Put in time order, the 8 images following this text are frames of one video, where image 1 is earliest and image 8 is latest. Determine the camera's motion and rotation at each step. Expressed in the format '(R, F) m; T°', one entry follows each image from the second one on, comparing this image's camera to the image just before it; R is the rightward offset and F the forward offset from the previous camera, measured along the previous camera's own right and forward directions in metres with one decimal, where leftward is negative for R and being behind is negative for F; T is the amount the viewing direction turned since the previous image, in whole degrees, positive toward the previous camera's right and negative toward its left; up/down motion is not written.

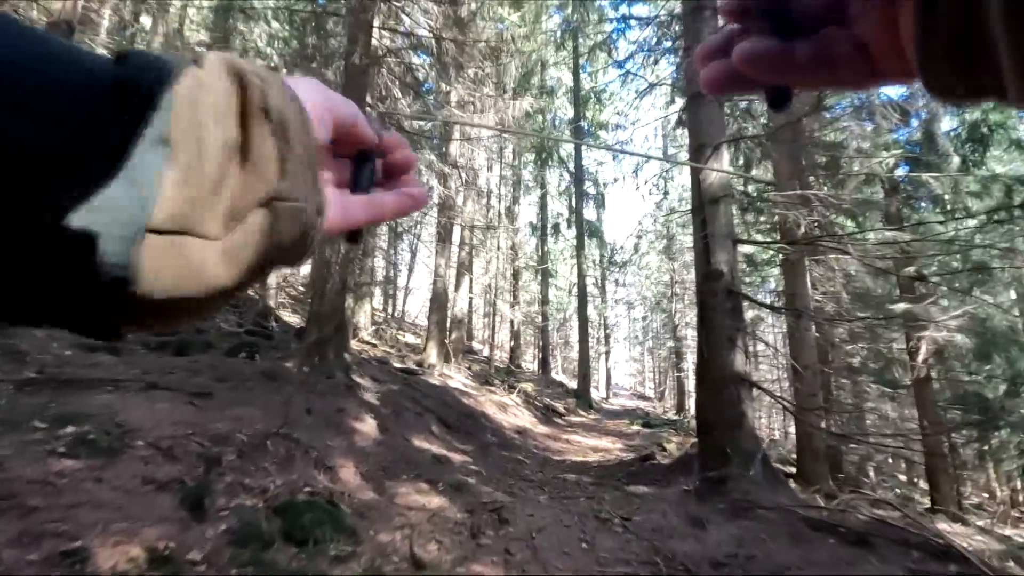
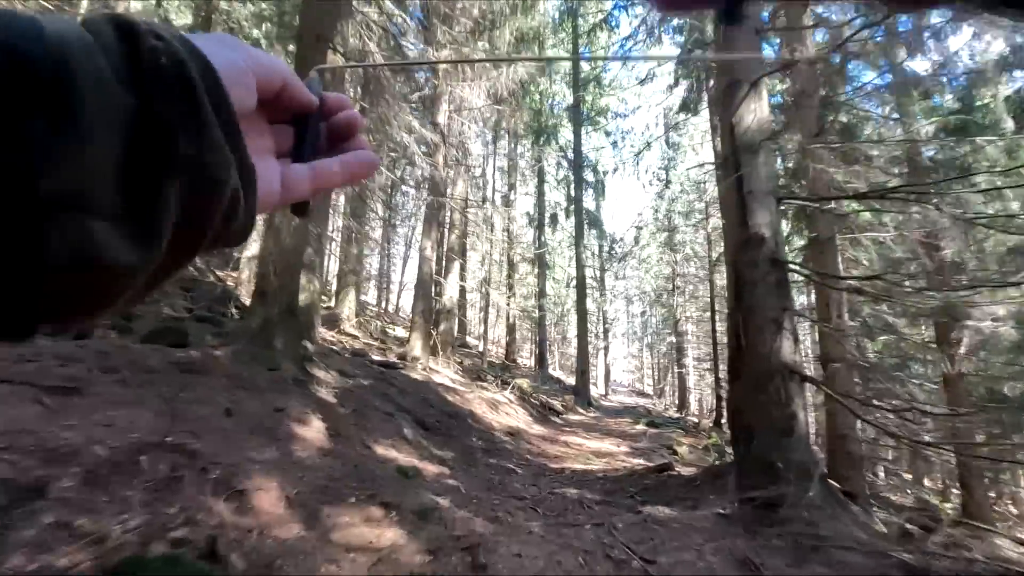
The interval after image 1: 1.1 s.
(+0.1, +1.0) m; 0°
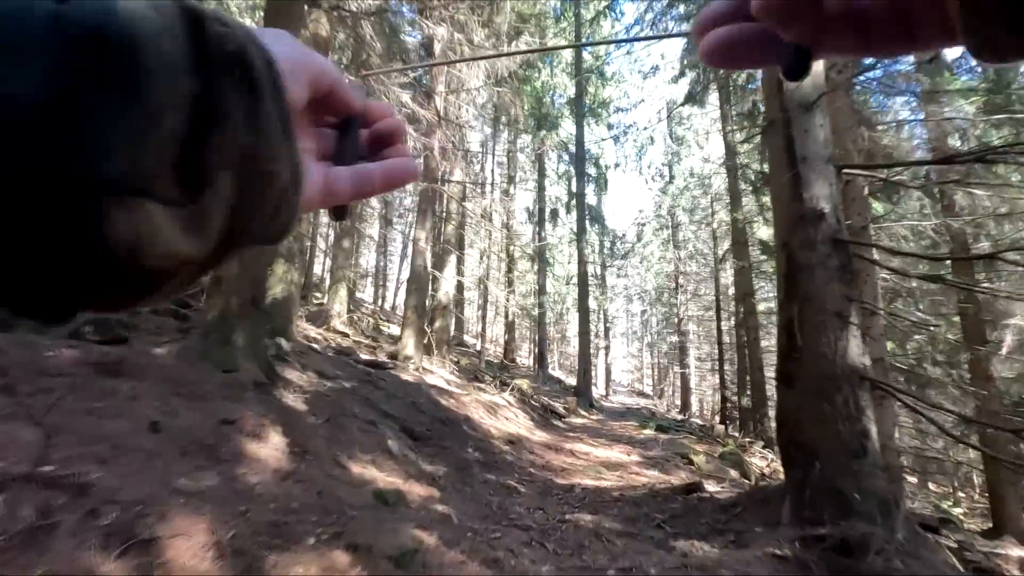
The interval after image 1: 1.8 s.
(0.0, +0.7) m; 0°
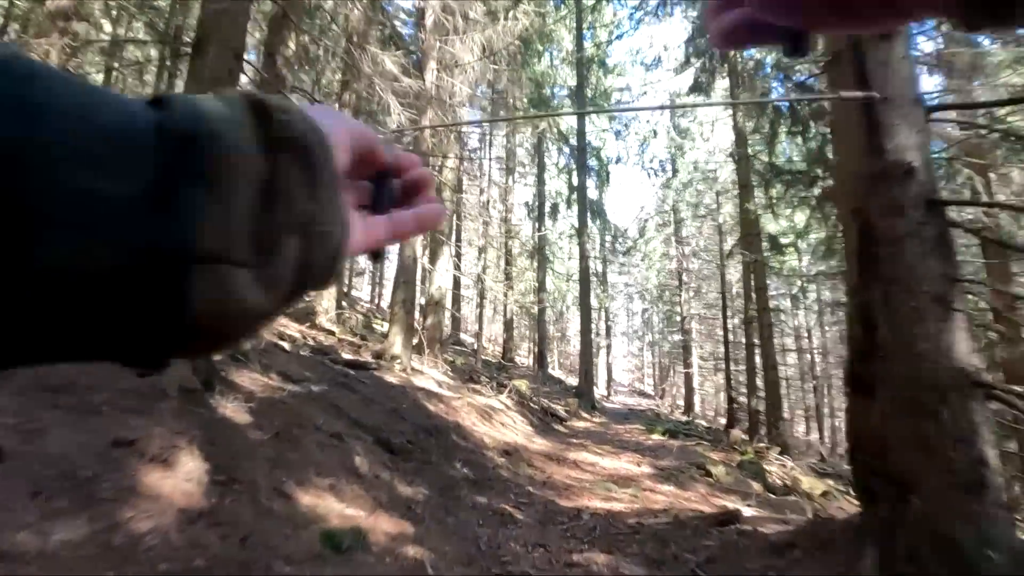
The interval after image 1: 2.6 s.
(0.0, +0.7) m; 0°
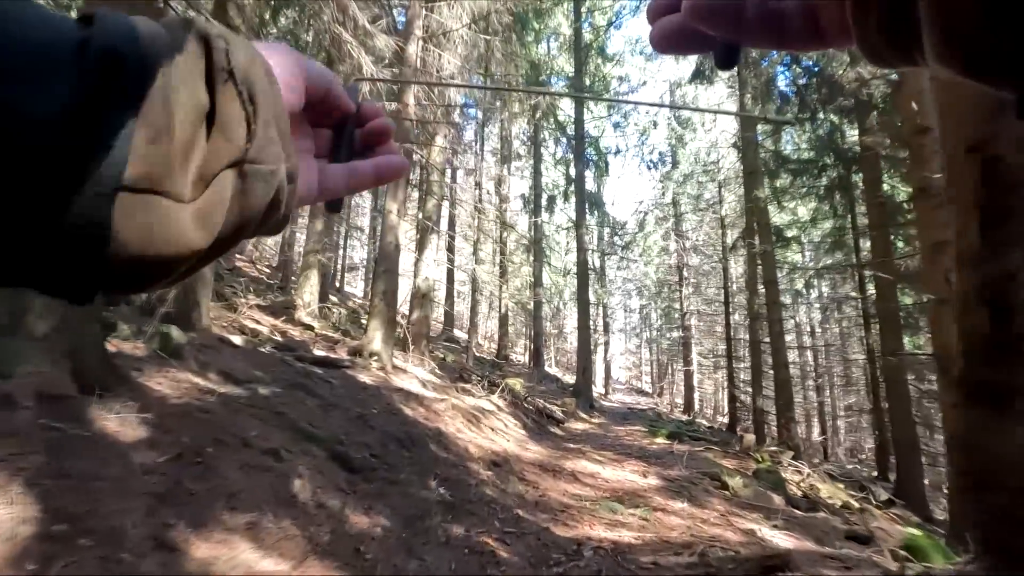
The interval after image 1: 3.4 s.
(+0.1, +0.7) m; 0°
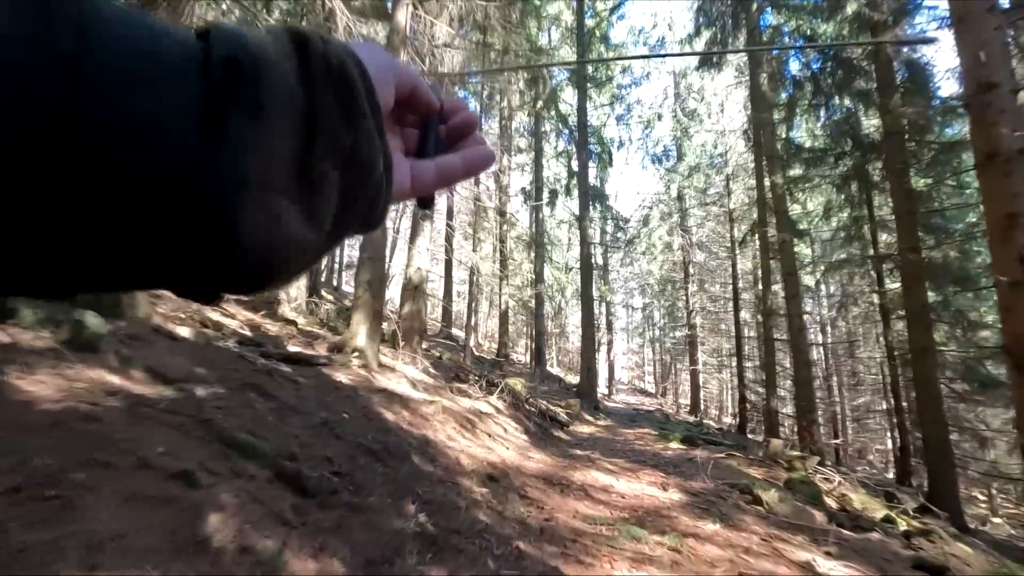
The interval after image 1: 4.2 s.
(0.0, +0.7) m; 0°
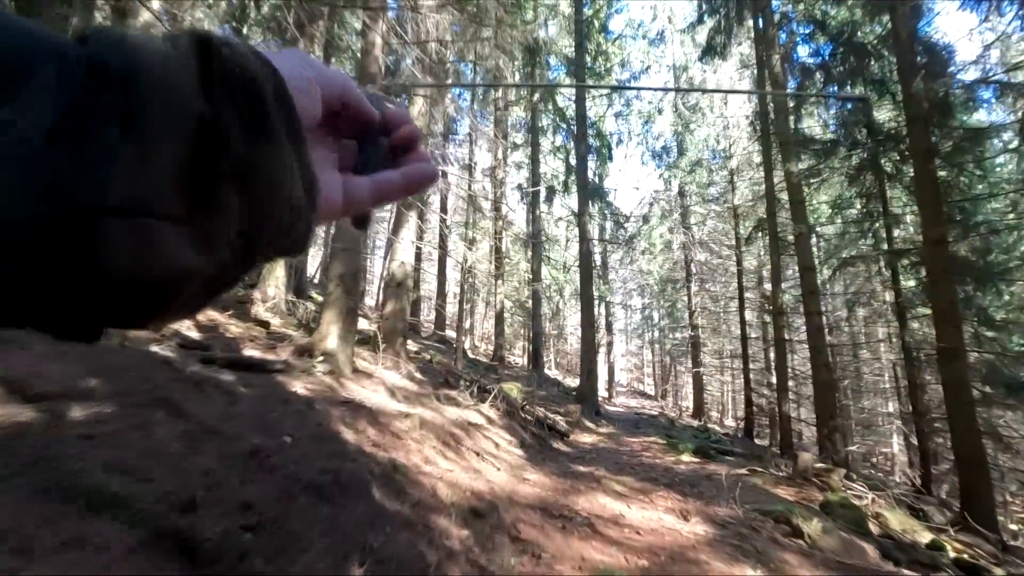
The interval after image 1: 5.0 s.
(+0.1, +0.8) m; 0°
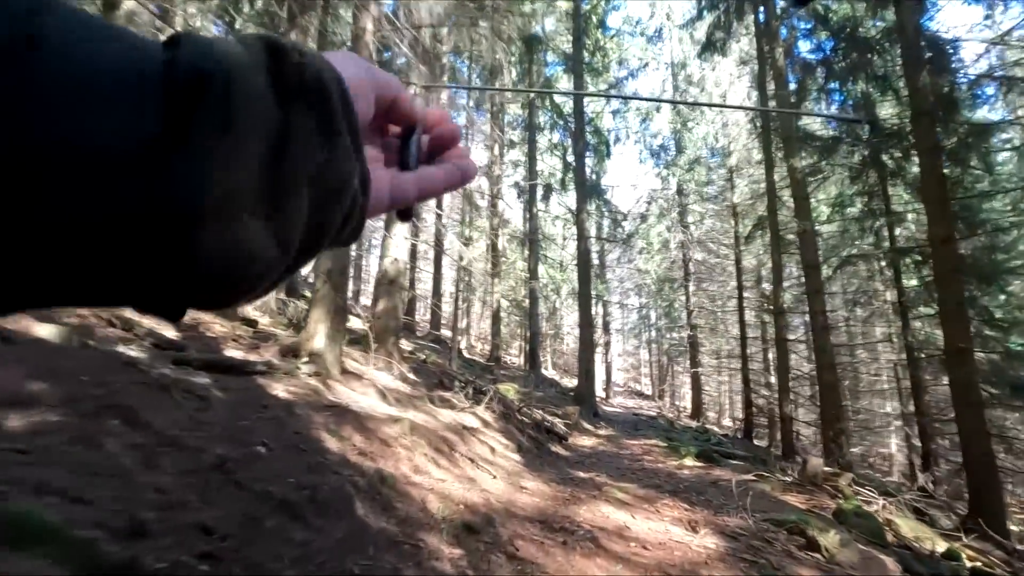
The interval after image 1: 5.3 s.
(0.0, +0.3) m; 0°
